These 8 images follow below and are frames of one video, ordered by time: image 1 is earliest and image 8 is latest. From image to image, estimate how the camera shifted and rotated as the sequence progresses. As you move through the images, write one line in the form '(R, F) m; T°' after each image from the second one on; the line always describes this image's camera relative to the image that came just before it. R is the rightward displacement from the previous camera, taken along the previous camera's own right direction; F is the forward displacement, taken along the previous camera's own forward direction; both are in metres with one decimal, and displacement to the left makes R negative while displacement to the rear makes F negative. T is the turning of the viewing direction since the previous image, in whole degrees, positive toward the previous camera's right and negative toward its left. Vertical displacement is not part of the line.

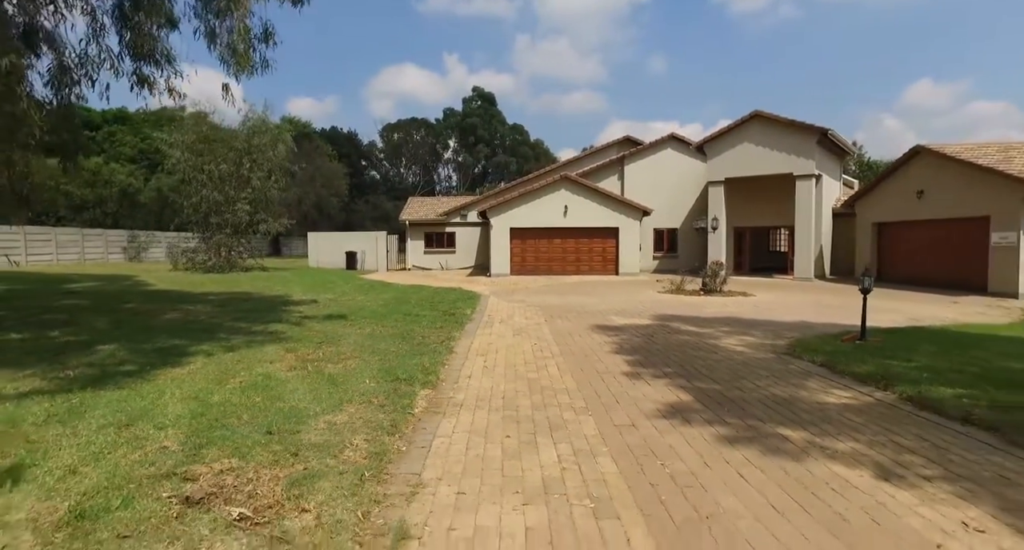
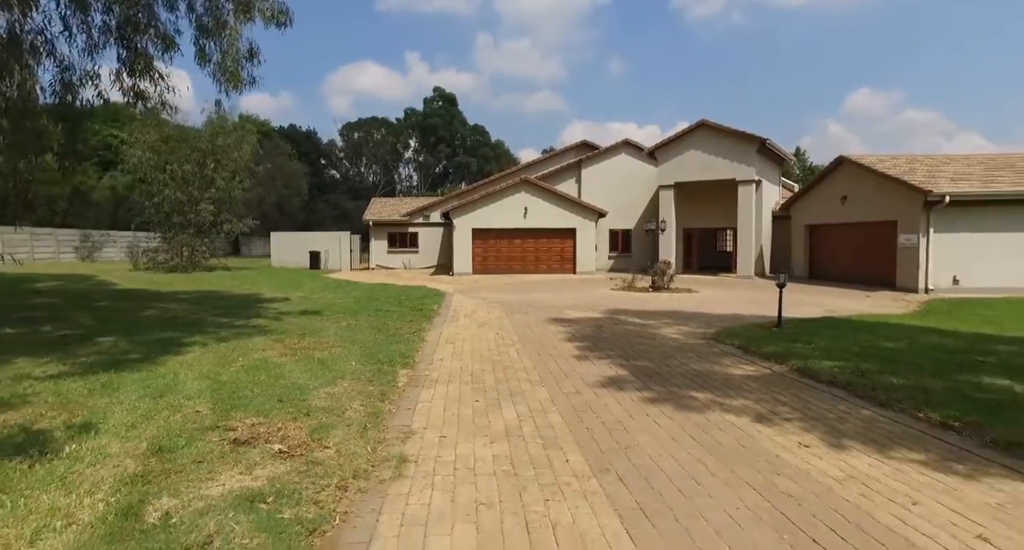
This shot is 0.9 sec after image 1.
(-0.1, -1.2) m; +4°
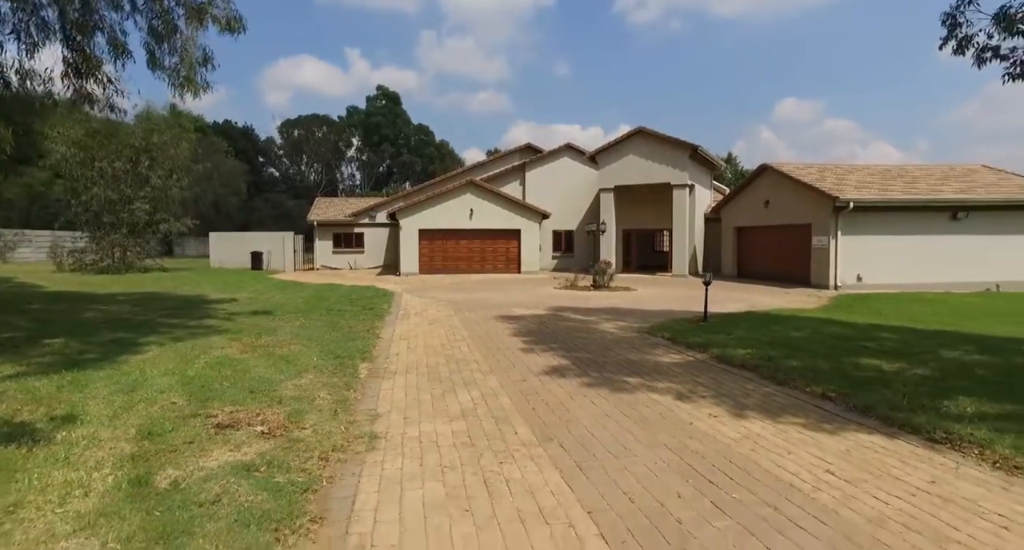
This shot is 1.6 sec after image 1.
(-0.1, -0.7) m; +6°
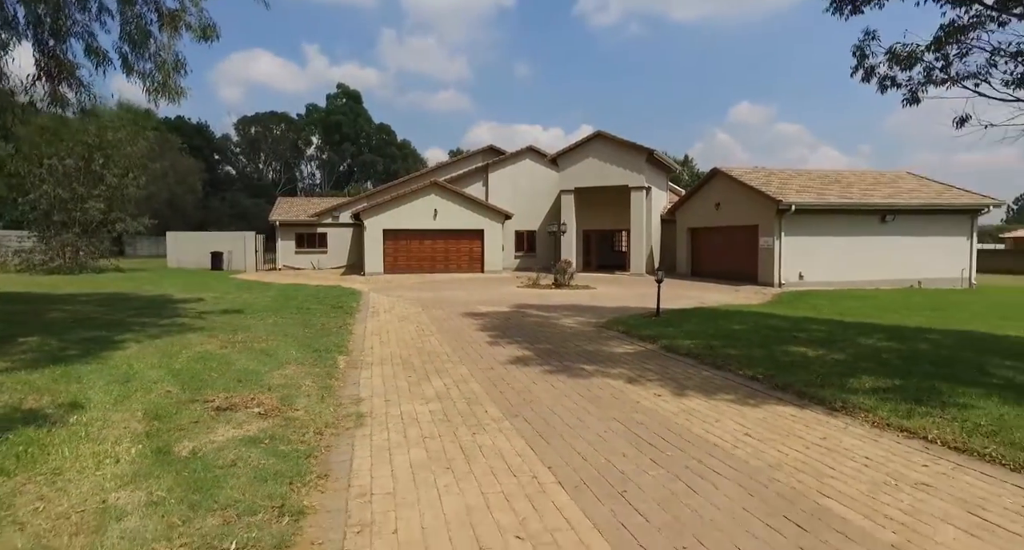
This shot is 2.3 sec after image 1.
(-0.1, -0.7) m; +4°
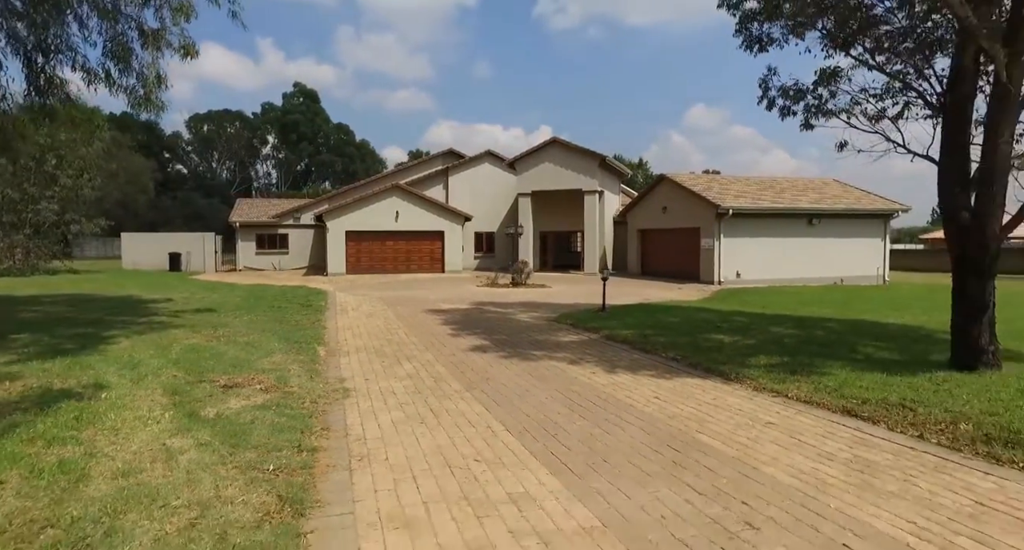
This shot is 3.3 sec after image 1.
(0.0, -1.2) m; +4°
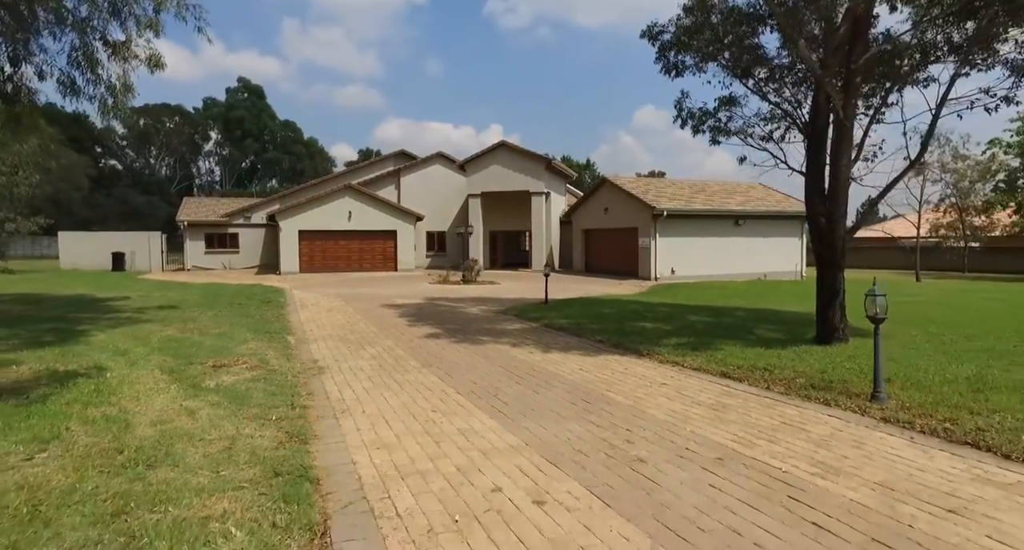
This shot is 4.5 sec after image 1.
(0.0, -1.3) m; +5°
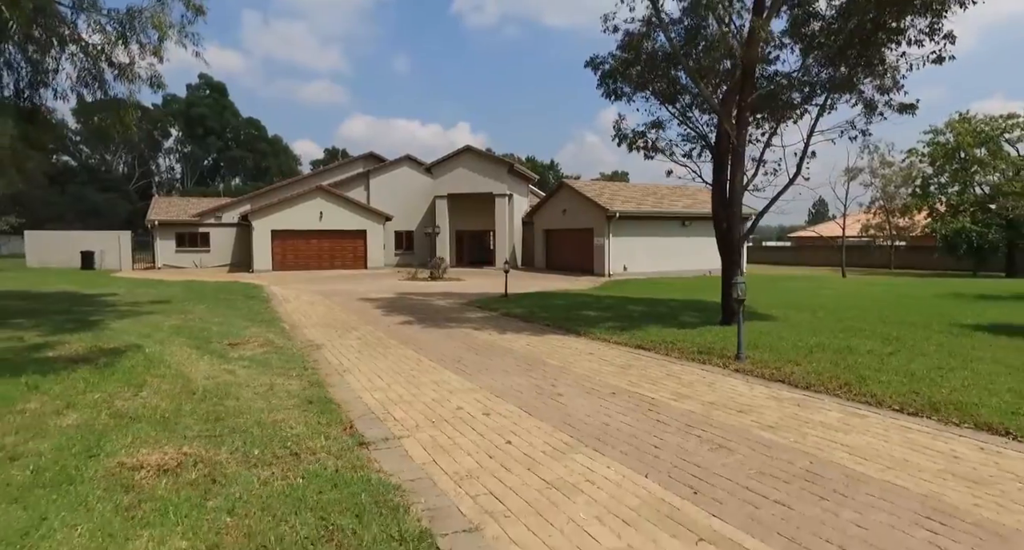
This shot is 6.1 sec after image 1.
(+0.1, -1.9) m; +3°
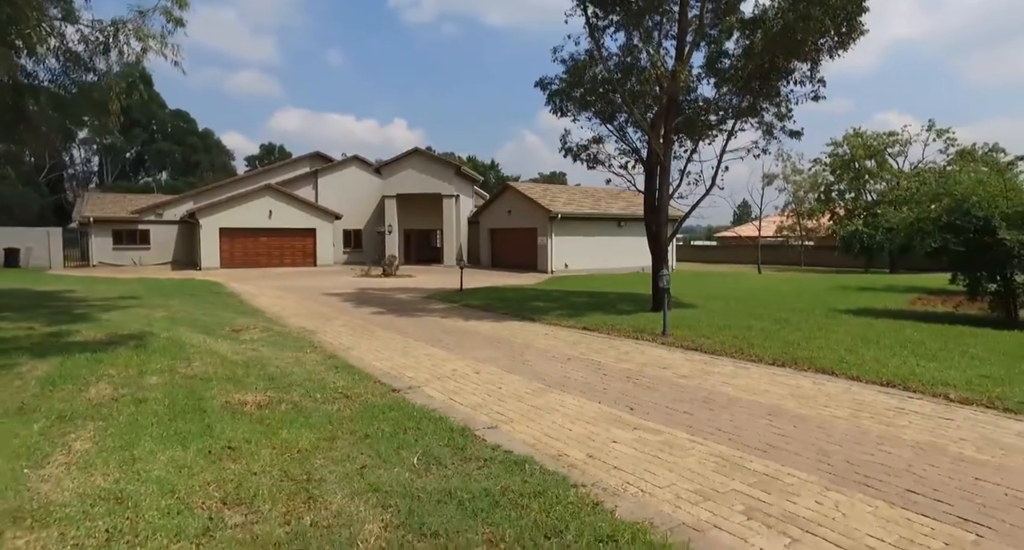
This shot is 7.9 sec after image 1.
(-0.6, -1.7) m; +6°
